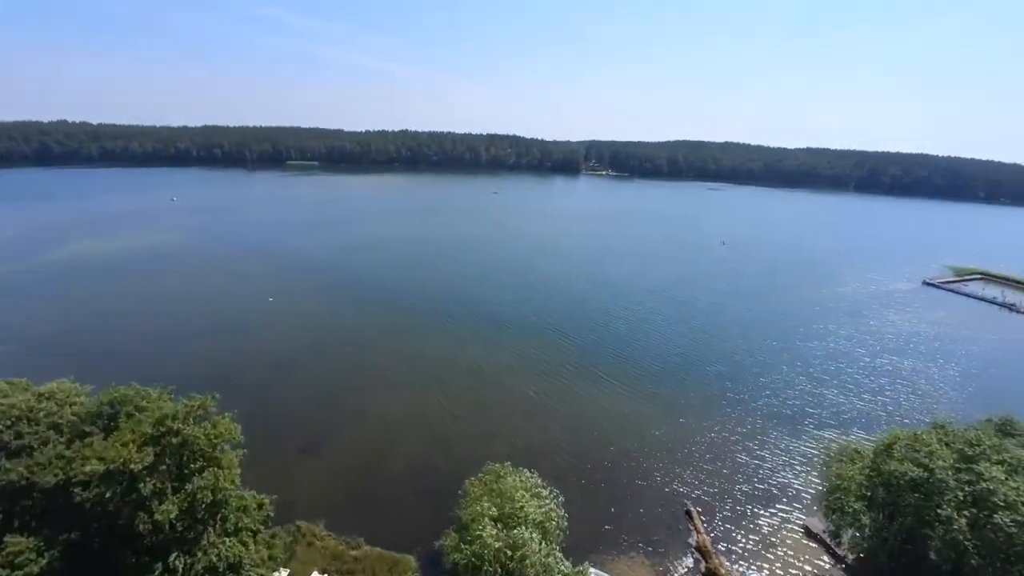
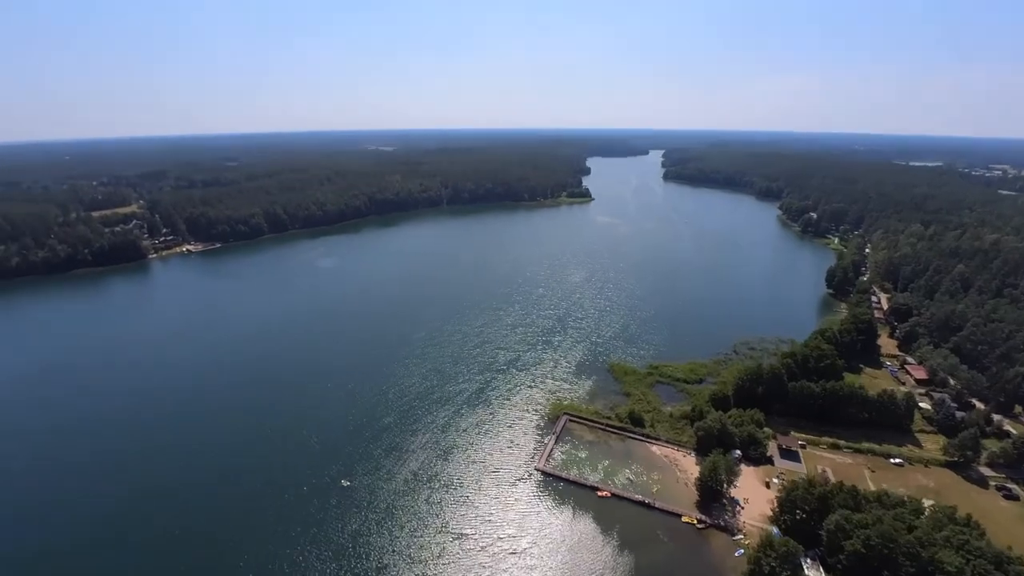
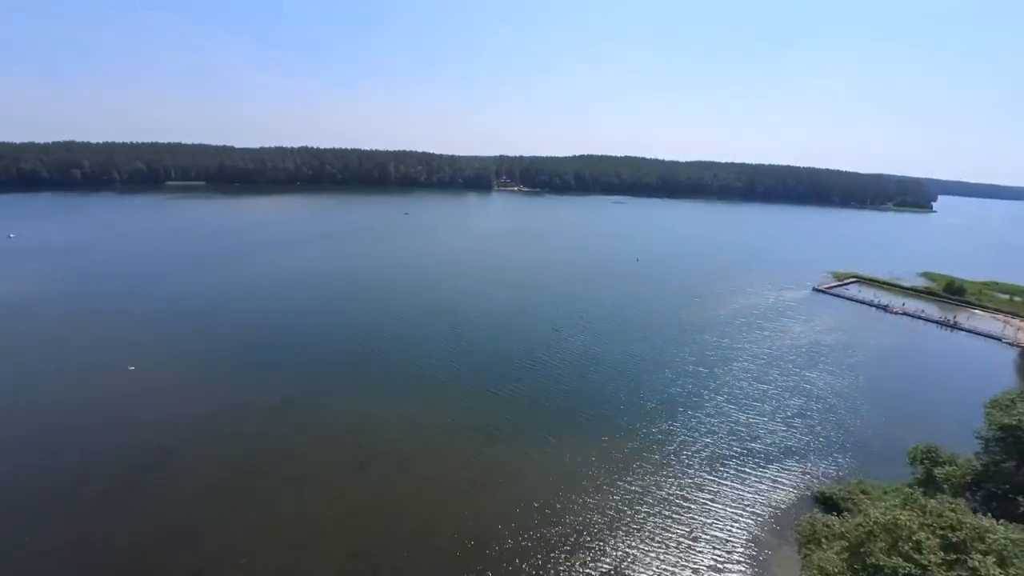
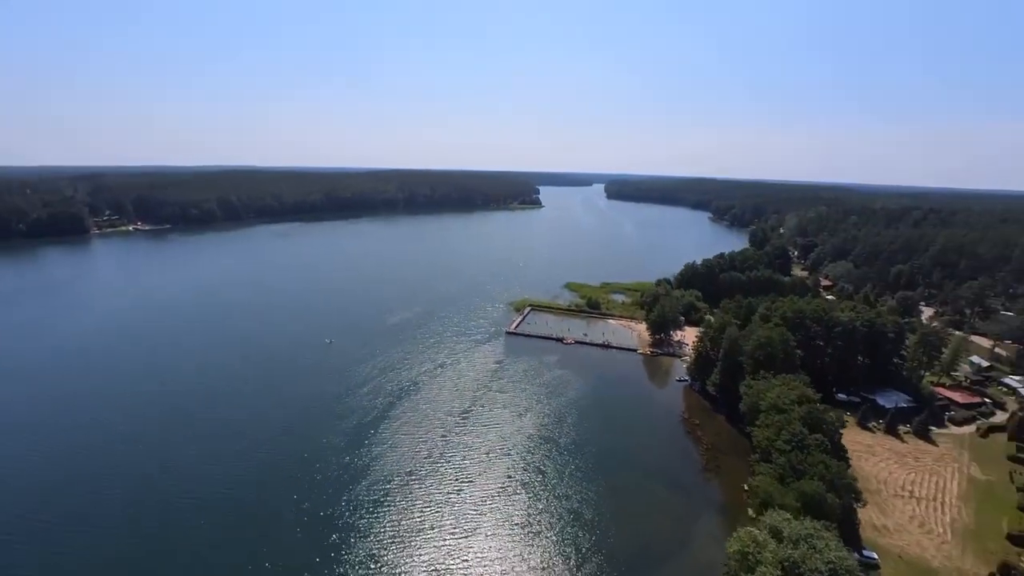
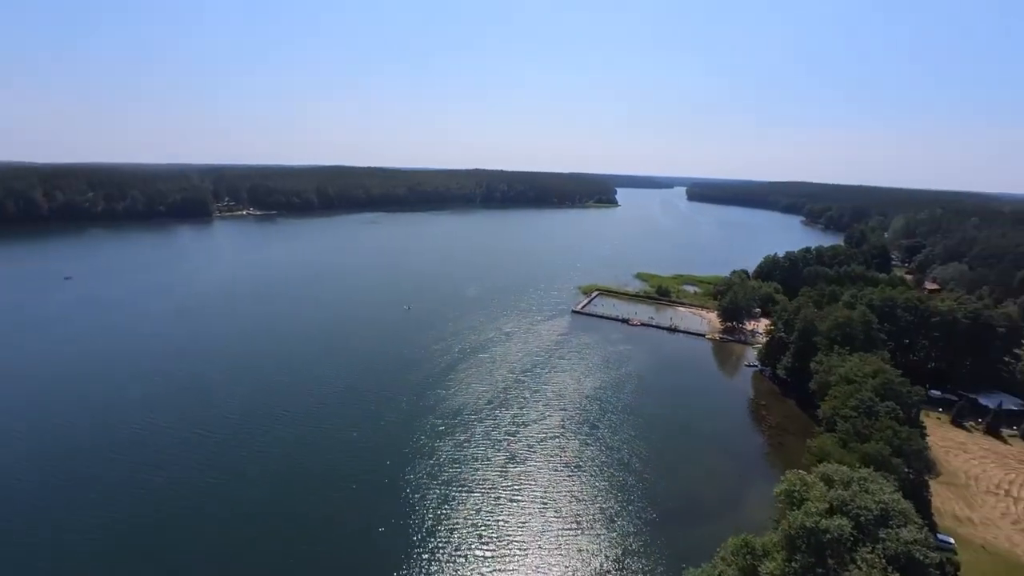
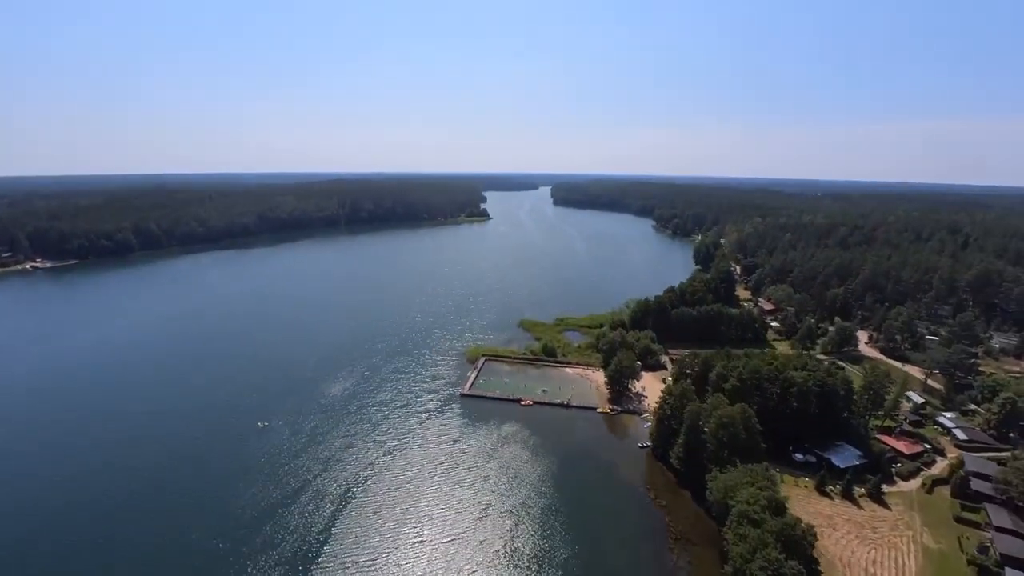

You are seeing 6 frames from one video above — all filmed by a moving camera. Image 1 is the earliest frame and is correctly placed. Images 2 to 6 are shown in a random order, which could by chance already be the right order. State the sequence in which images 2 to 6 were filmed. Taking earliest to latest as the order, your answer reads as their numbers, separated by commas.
3, 5, 4, 6, 2
